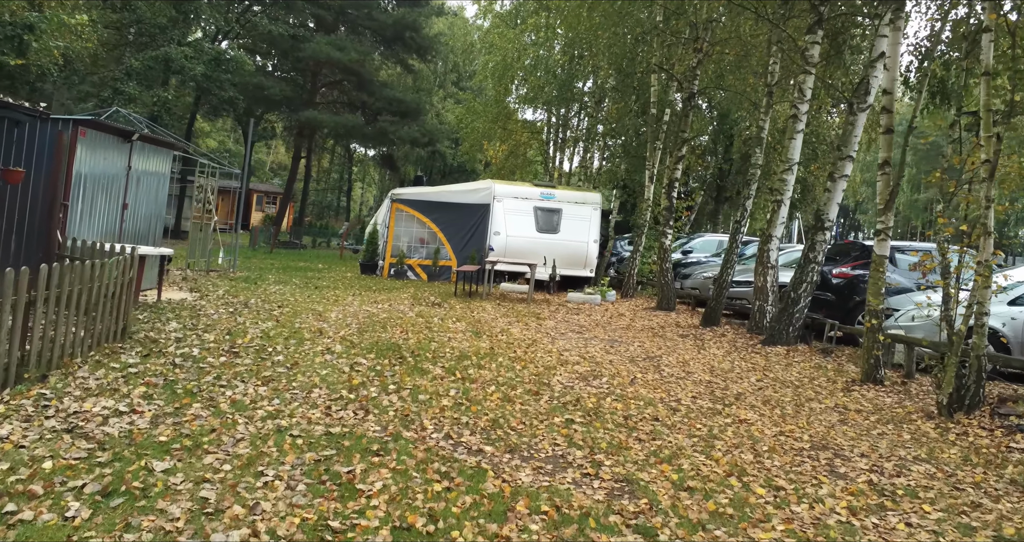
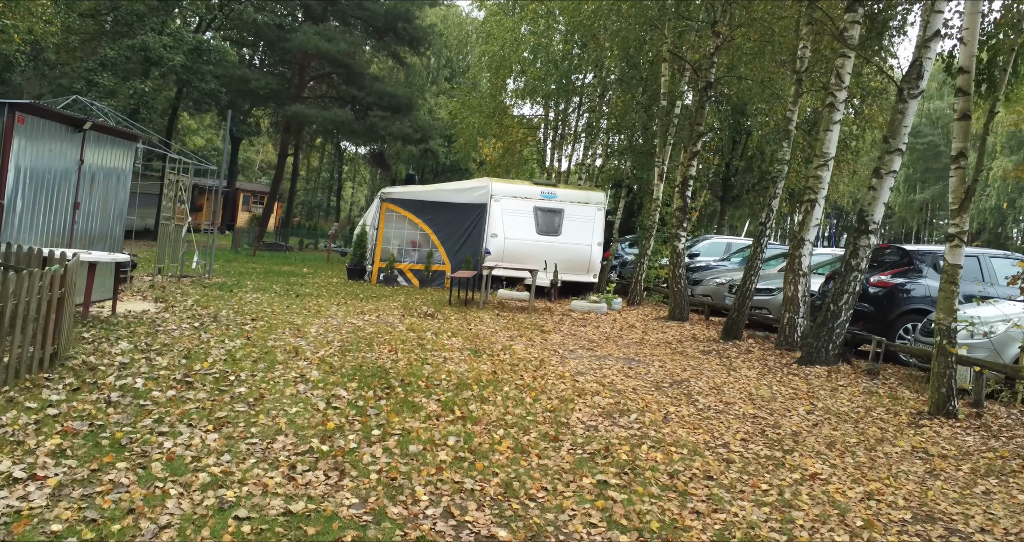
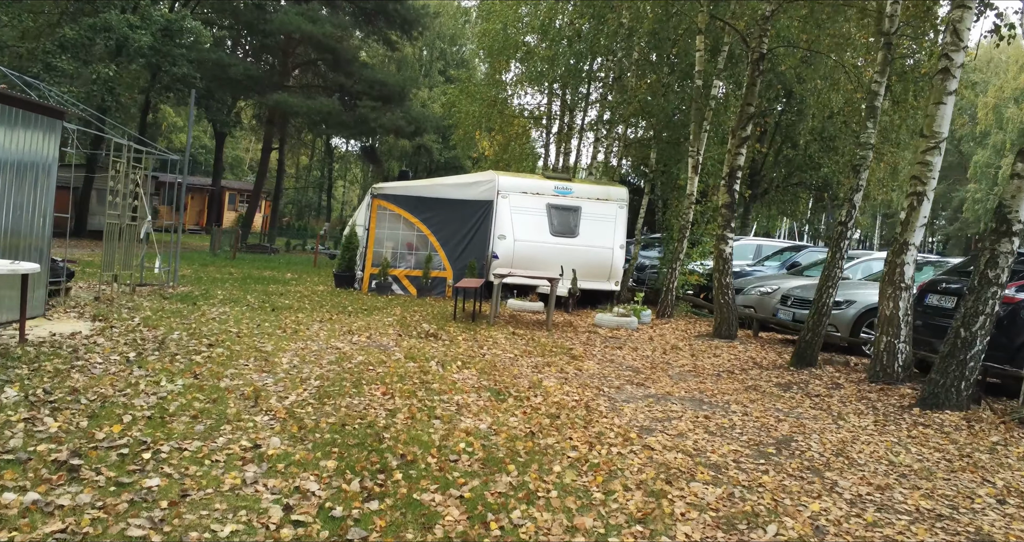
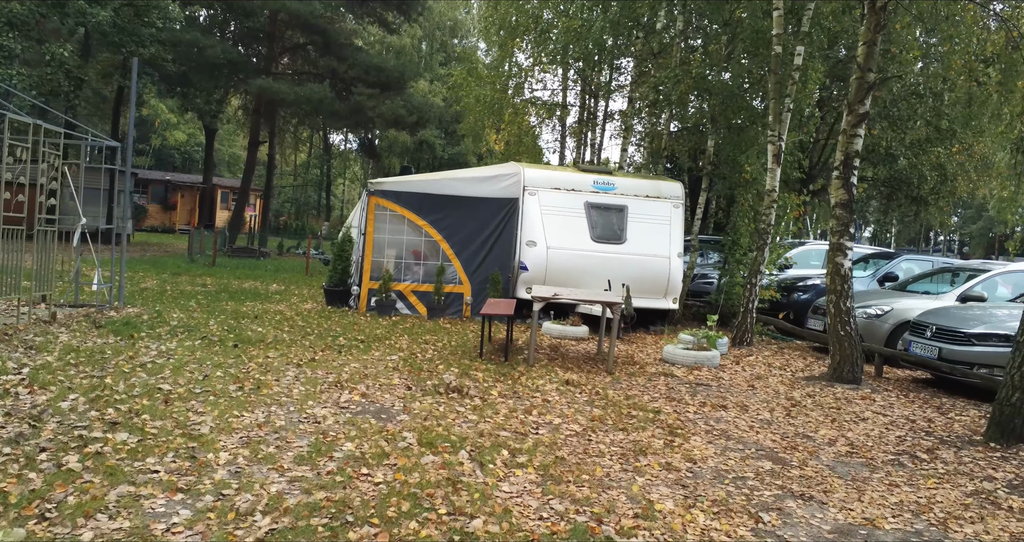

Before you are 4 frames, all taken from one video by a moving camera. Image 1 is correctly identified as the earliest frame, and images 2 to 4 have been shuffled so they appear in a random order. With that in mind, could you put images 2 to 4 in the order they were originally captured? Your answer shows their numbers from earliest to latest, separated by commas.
2, 3, 4
